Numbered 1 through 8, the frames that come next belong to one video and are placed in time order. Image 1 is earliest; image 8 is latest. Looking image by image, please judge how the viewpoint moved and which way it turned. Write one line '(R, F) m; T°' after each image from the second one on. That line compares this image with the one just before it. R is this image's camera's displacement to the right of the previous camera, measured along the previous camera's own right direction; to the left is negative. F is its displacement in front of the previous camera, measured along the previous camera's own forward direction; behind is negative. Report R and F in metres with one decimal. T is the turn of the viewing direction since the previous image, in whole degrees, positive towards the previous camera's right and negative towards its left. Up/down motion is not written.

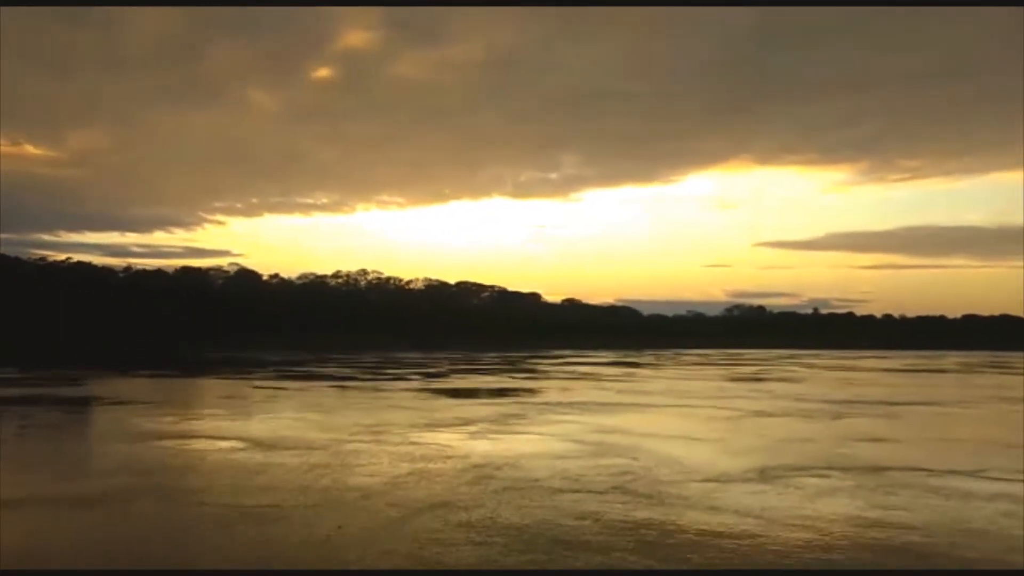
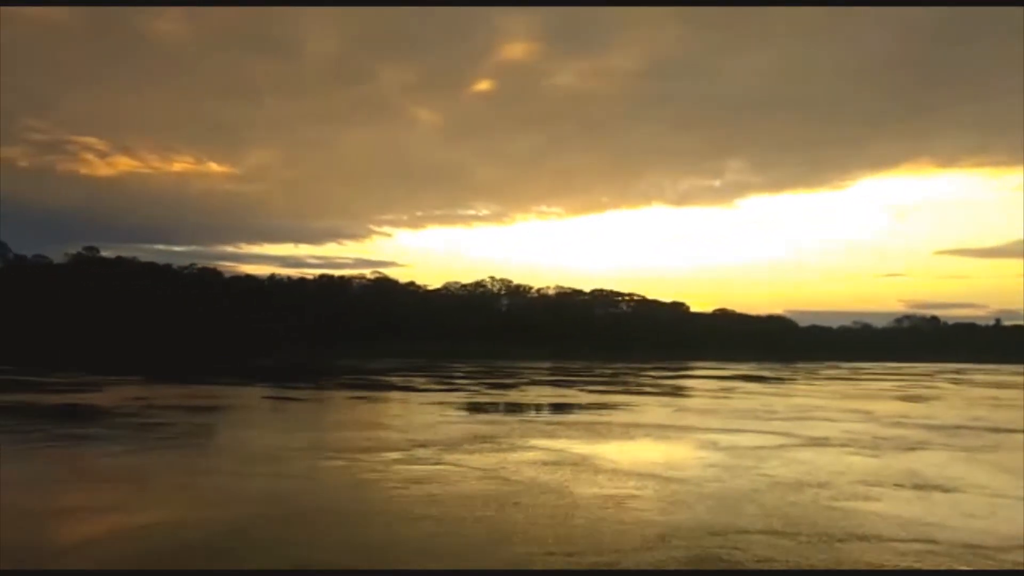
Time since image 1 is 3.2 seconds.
(+3.4, +3.9) m; -10°
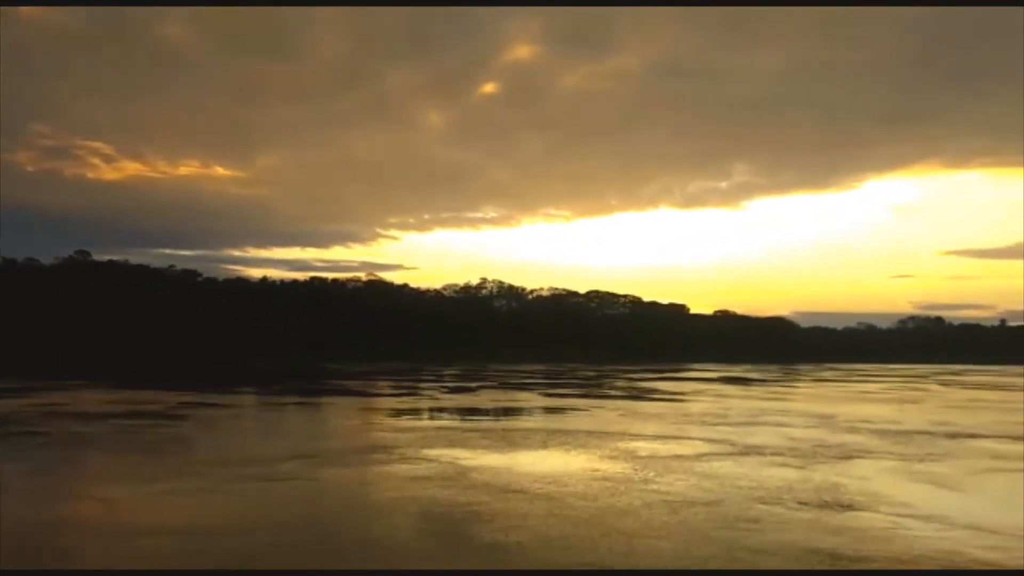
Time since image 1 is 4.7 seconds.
(+1.9, +1.5) m; 0°
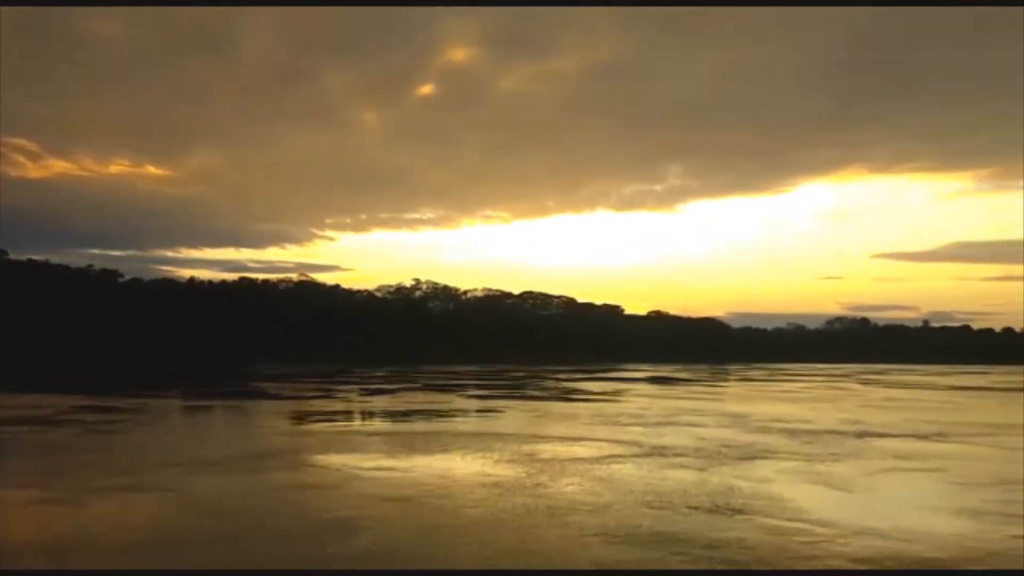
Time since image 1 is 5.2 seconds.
(+0.7, +0.5) m; +4°
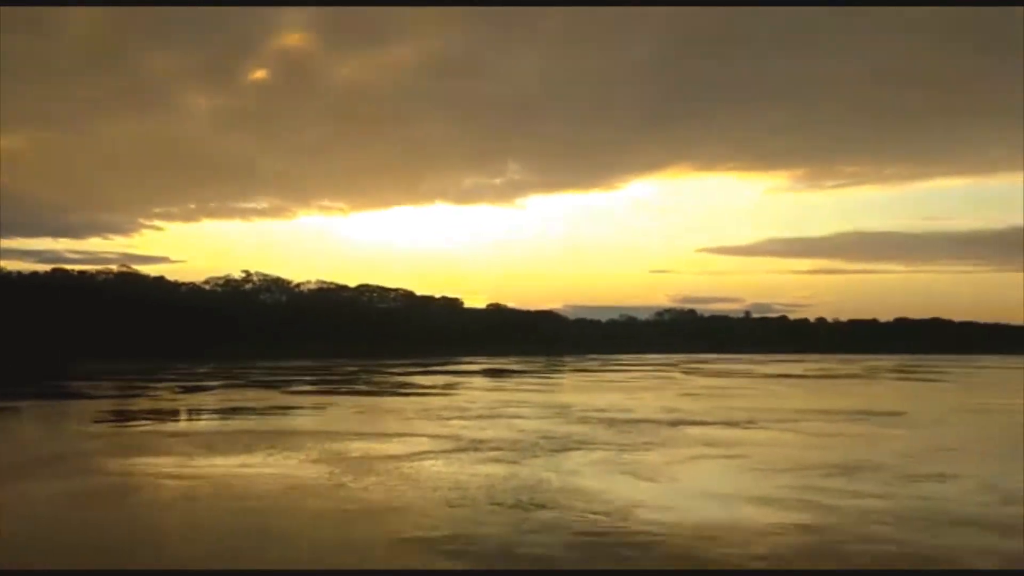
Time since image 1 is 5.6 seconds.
(+0.5, +0.5) m; +10°
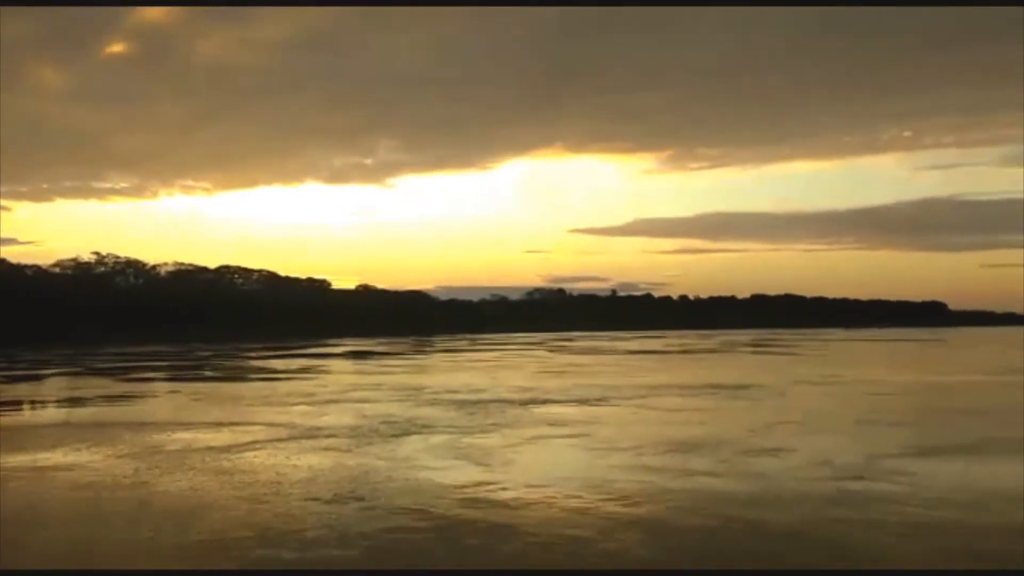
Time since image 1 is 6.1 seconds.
(+0.6, +0.7) m; +8°
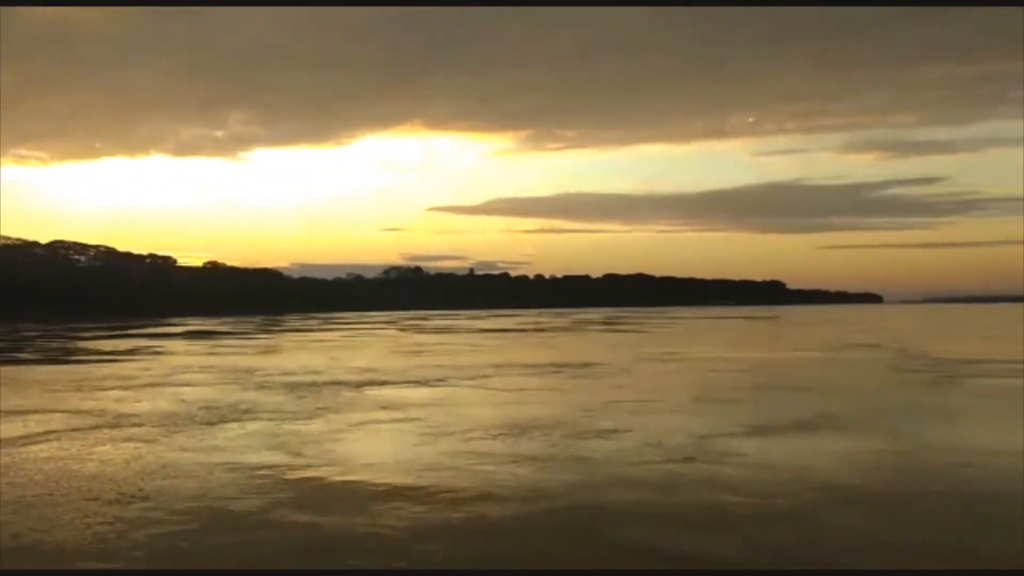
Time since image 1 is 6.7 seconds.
(+0.5, +0.8) m; +8°
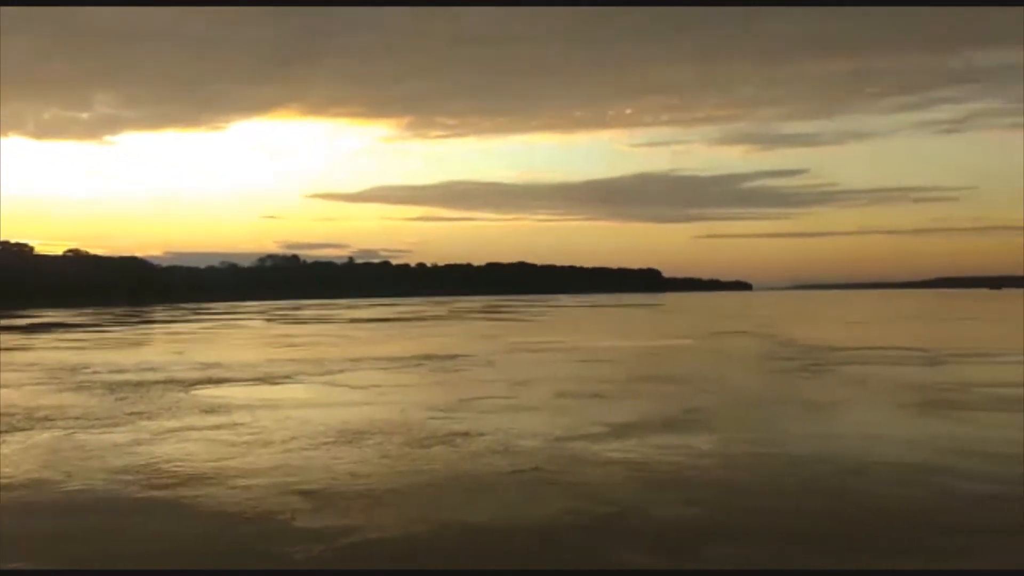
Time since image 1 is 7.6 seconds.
(+0.6, +1.5) m; +7°
